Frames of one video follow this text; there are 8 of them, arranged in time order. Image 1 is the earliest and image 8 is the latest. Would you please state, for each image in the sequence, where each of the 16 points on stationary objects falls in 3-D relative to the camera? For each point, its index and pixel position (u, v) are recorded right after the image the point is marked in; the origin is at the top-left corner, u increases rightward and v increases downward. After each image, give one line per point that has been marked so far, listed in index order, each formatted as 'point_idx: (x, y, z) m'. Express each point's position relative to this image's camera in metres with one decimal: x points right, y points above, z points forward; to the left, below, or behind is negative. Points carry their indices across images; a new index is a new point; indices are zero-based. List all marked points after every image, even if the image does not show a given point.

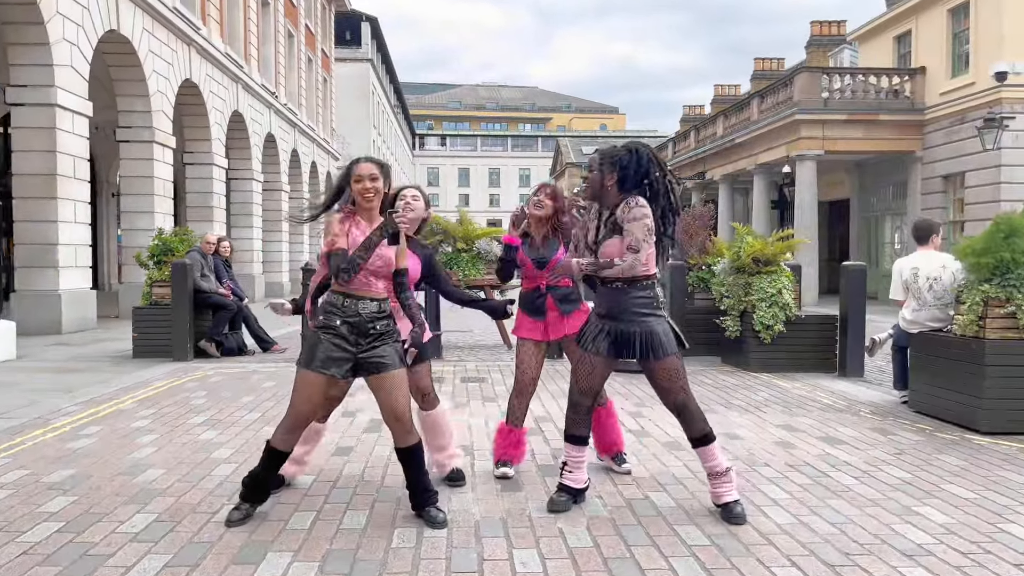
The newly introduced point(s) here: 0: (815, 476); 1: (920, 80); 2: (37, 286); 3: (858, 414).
0: (+1.7, -1.0, +4.5) m
1: (+9.8, +5.0, +19.6) m
2: (-7.9, 0.0, +13.6) m
3: (+2.7, -1.0, +6.2) m
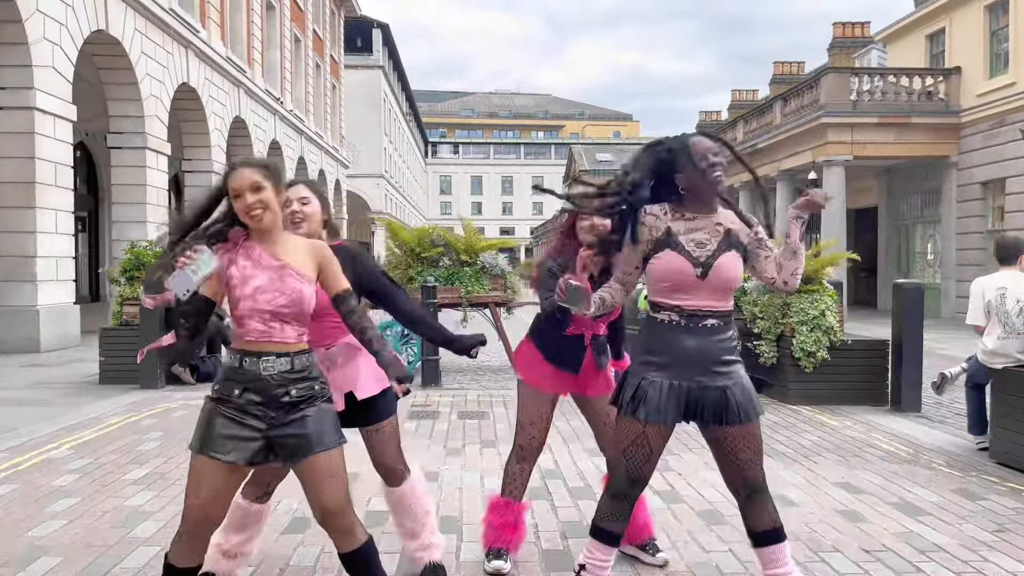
0: (+1.7, -1.2, +3.4) m
1: (+10.1, +4.7, +18.5) m
2: (-7.8, -0.2, +12.7) m
3: (+2.7, -1.1, +5.2) m
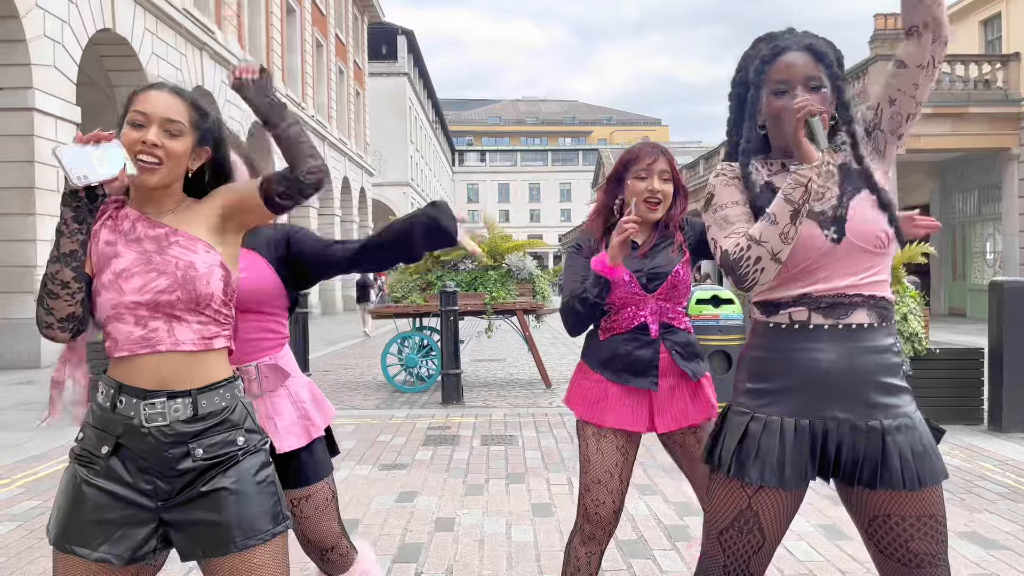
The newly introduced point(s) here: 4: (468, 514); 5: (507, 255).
0: (+1.8, -1.2, +2.4) m
1: (+10.7, +4.7, +17.2) m
2: (-7.4, -0.4, +12.0) m
3: (+2.8, -1.1, +4.1) m
4: (-0.2, -1.2, +4.2) m
5: (-0.1, +0.4, +9.1) m
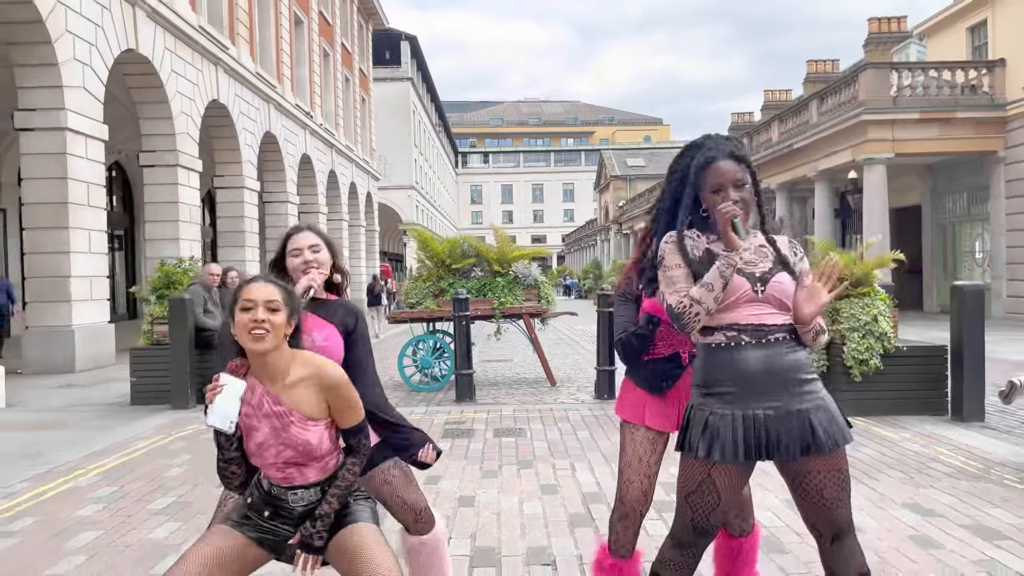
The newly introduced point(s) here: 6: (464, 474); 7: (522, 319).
0: (+1.8, -1.2, +3.1) m
1: (+10.7, +4.7, +17.9) m
2: (-7.3, -0.5, +12.7) m
3: (+2.9, -1.2, +4.8) m
4: (-0.2, -1.2, +4.9) m
5: (0.0, +0.3, +9.8) m
6: (-0.3, -1.2, +5.3) m
7: (+0.1, -0.4, +10.0) m
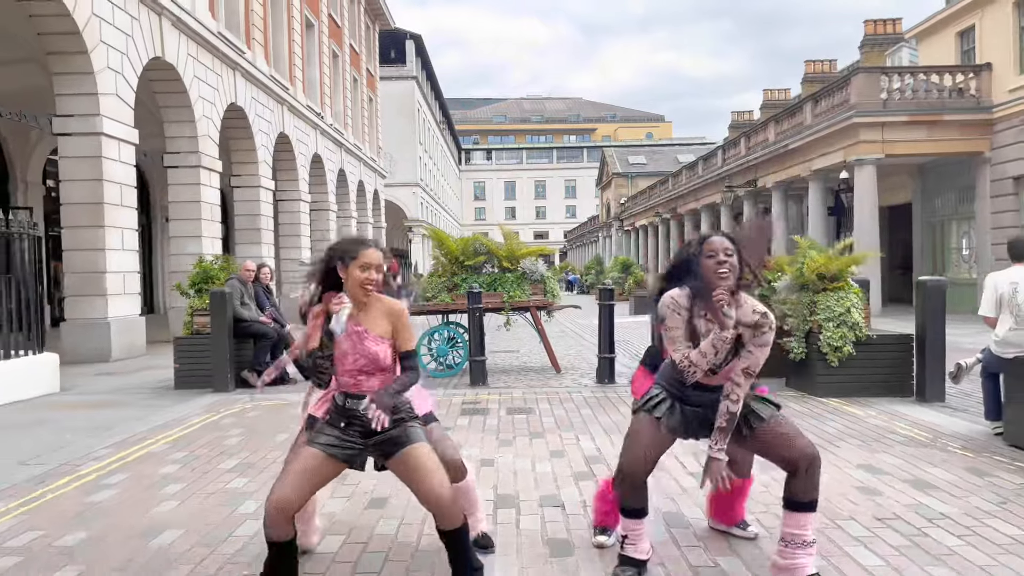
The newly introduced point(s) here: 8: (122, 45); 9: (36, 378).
0: (+1.9, -1.2, +3.9) m
1: (+10.9, +4.8, +18.6) m
2: (-7.1, -0.4, +13.6) m
3: (+3.0, -1.1, +5.6) m
4: (-0.1, -1.2, +5.7) m
5: (+0.1, +0.4, +10.7) m
6: (-0.2, -1.2, +6.1) m
7: (+0.2, -0.3, +10.8) m
8: (-6.9, +4.3, +14.4) m
9: (-5.6, -1.0, +9.5) m
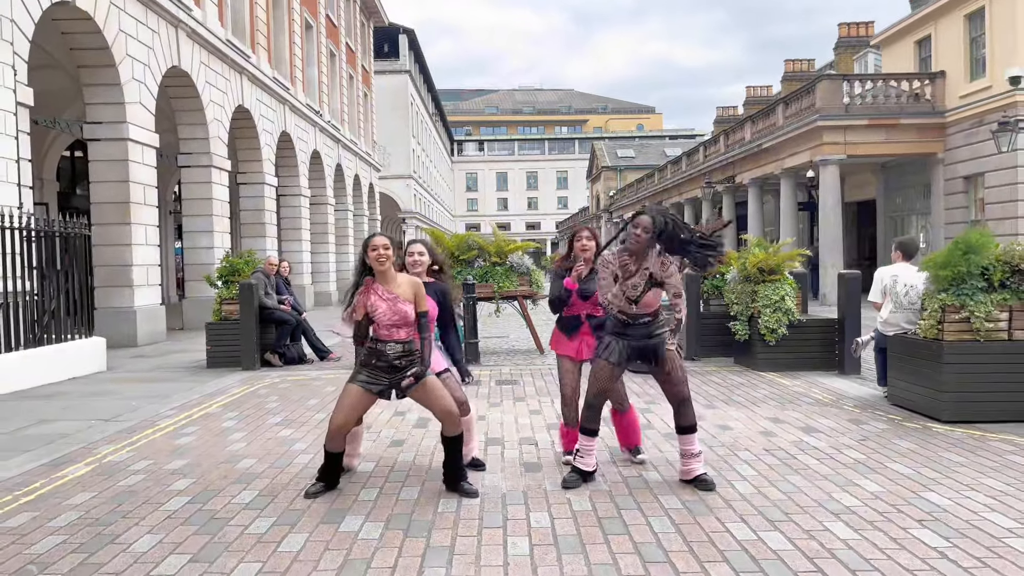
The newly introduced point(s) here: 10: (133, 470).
0: (+1.8, -1.1, +5.4) m
1: (+10.6, +5.1, +20.2) m
2: (-7.3, -0.3, +15.0) m
3: (+2.9, -1.0, +7.1) m
4: (-0.2, -1.1, +7.2) m
5: (0.0, +0.5, +12.1) m
6: (-0.3, -1.1, +7.6) m
7: (+0.1, -0.2, +12.3) m
8: (-7.1, +4.5, +15.8) m
9: (-5.8, -0.9, +11.0) m
10: (-2.5, -1.2, +5.3) m
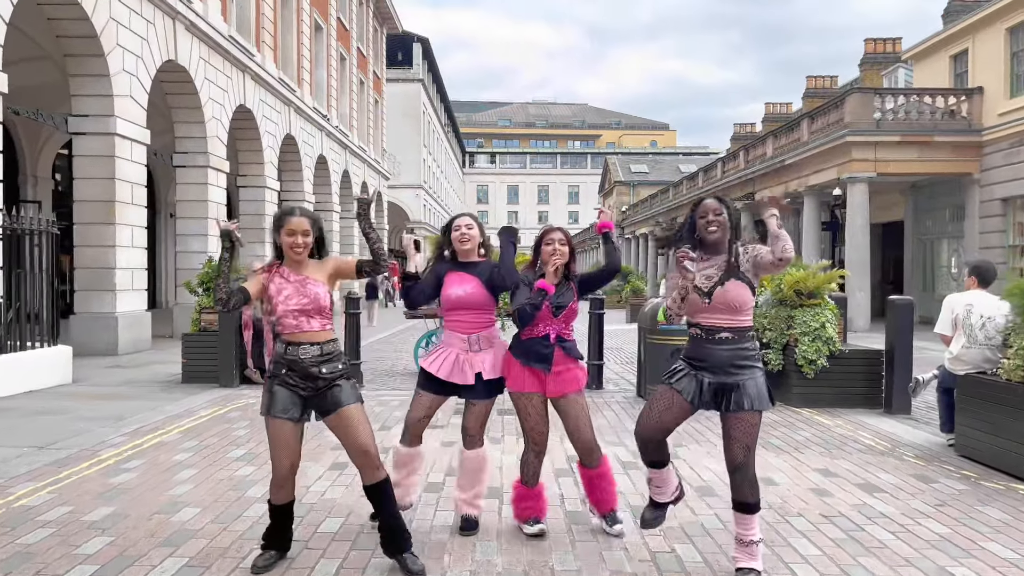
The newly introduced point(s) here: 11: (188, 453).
0: (+1.8, -1.3, +4.4) m
1: (+10.9, +4.4, +19.1) m
2: (-7.2, -0.3, +14.0) m
3: (+2.9, -1.3, +6.1) m
4: (-0.2, -1.3, +6.1) m
5: (+0.1, +0.3, +11.1) m
6: (-0.3, -1.2, +6.6) m
7: (+0.2, -0.4, +11.3) m
8: (-6.8, +4.4, +14.9) m
9: (-5.7, -1.0, +10.0) m
10: (-2.5, -1.2, +4.3) m
11: (-2.4, -1.2, +6.1) m
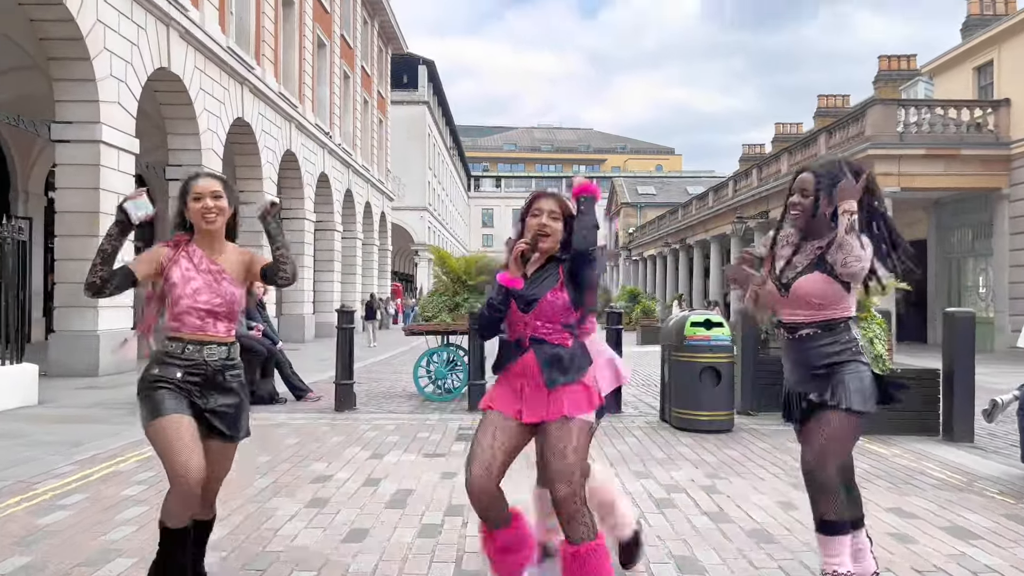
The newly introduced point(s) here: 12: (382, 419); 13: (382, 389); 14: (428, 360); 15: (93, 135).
0: (+1.9, -1.3, +3.4) m
1: (+11.1, +4.0, +18.3) m
2: (-7.1, -0.6, +13.2) m
3: (+3.0, -1.3, +5.1) m
4: (-0.1, -1.3, +5.2) m
5: (+0.2, +0.1, +10.3) m
6: (-0.2, -1.3, +5.7) m
7: (+0.3, -0.6, +10.4) m
8: (-6.7, +4.1, +14.2) m
9: (-5.6, -1.1, +9.1) m
10: (-2.4, -1.2, +3.4) m
11: (-2.3, -1.2, +5.2) m
12: (-1.3, -1.3, +8.3) m
13: (-1.8, -1.4, +11.2) m
14: (-1.0, -0.9, +10.0) m
15: (-6.8, +2.5, +13.2) m
